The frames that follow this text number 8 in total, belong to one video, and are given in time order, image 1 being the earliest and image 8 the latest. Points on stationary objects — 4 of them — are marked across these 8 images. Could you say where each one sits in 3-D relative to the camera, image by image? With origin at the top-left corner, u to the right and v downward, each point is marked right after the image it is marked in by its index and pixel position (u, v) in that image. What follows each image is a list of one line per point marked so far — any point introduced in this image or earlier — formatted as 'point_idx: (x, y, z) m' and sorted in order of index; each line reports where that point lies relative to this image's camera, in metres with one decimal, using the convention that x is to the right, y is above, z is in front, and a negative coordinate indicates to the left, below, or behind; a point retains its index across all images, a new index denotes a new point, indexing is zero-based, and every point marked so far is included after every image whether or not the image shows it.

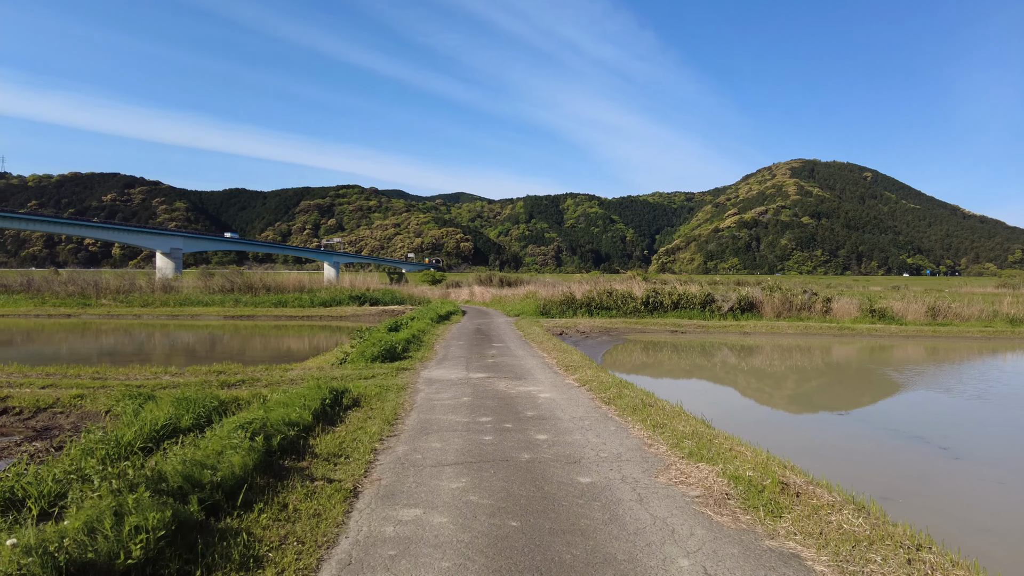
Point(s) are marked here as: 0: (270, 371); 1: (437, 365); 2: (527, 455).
0: (-4.9, -1.7, +12.4) m
1: (-1.8, -1.8, +14.4) m
2: (+0.2, -2.0, +7.1) m
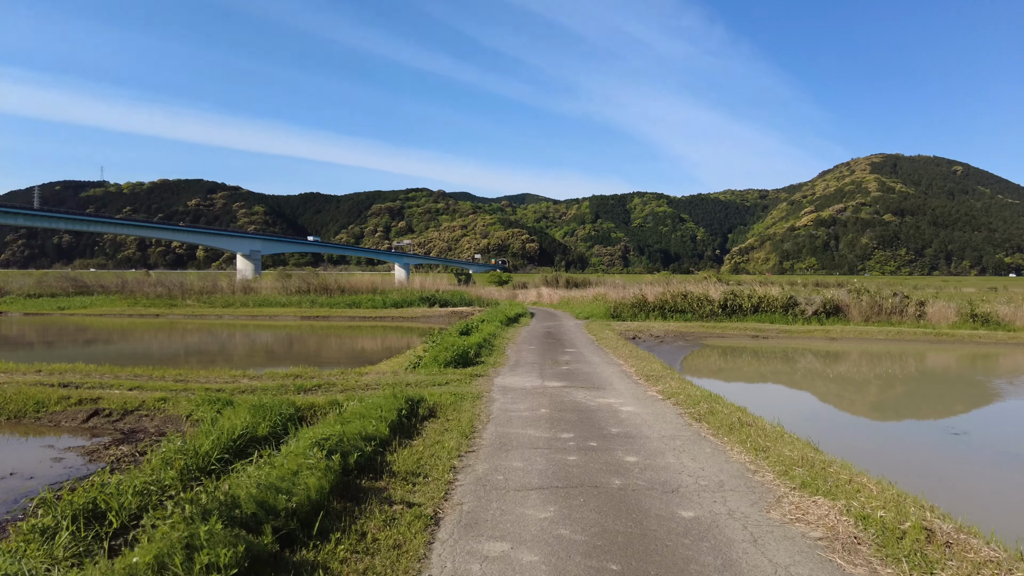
0: (-3.4, -1.8, +12.3) m
1: (0.0, -1.9, +13.9) m
2: (+1.1, -2.1, +6.5) m
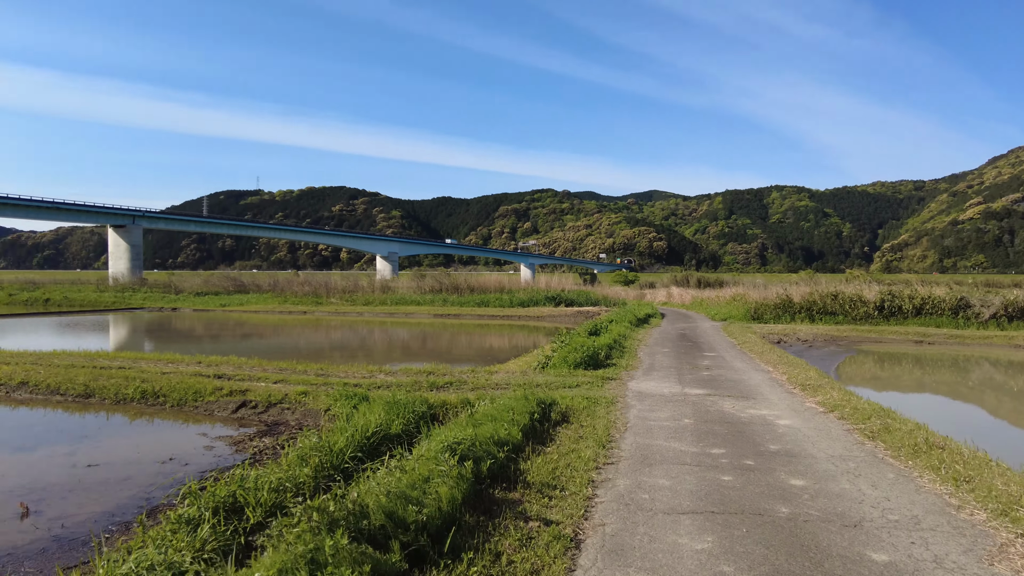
0: (-0.7, -1.7, +12.2) m
1: (+2.9, -1.9, +13.1) m
2: (+2.5, -2.0, +5.5) m
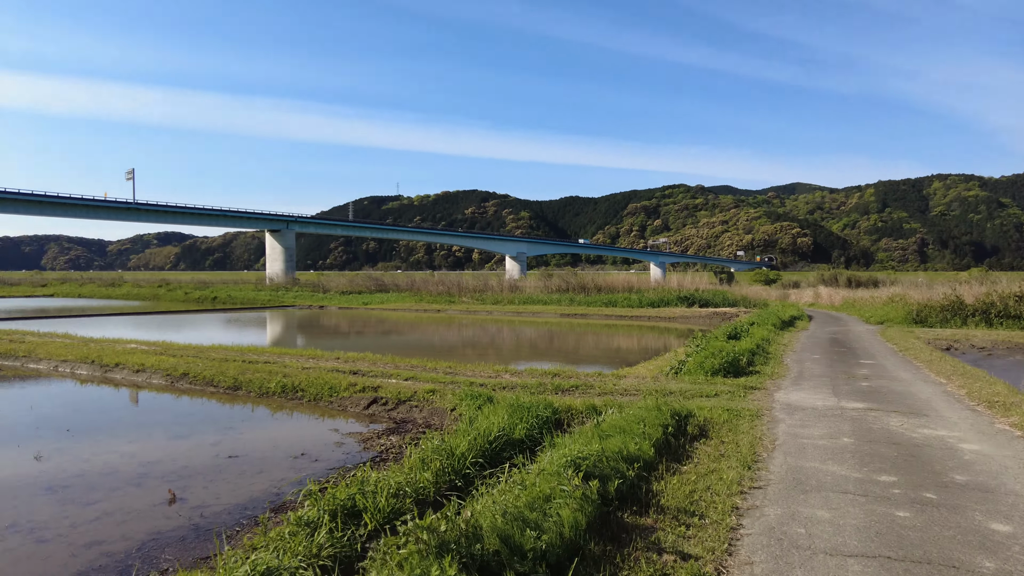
0: (+1.8, -1.7, +11.6) m
1: (+5.4, -1.9, +11.7) m
2: (+3.5, -2.0, +4.4) m
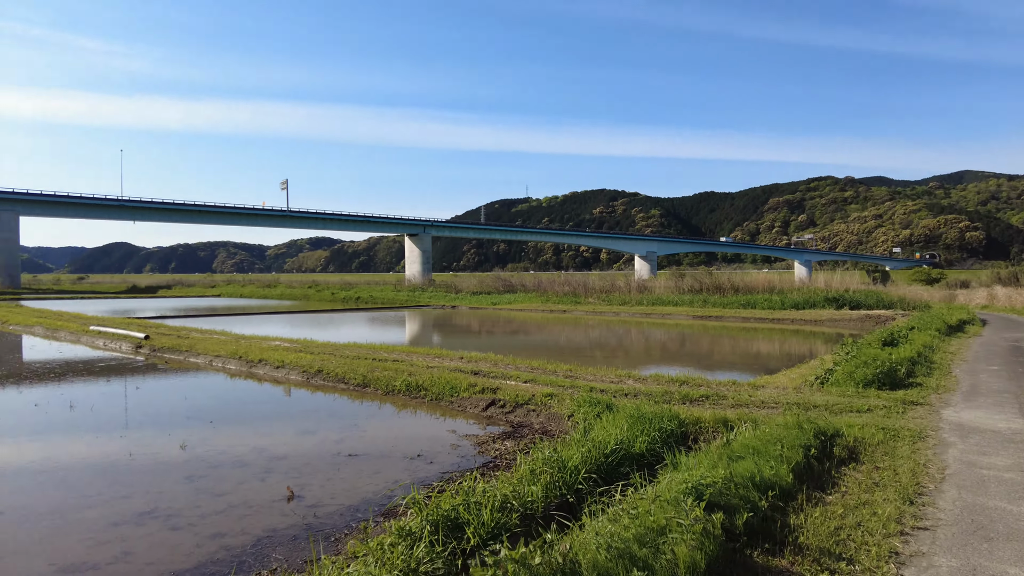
0: (+3.9, -1.7, +10.6) m
1: (+7.6, -1.9, +10.0) m
2: (+4.1, -2.0, +3.3) m
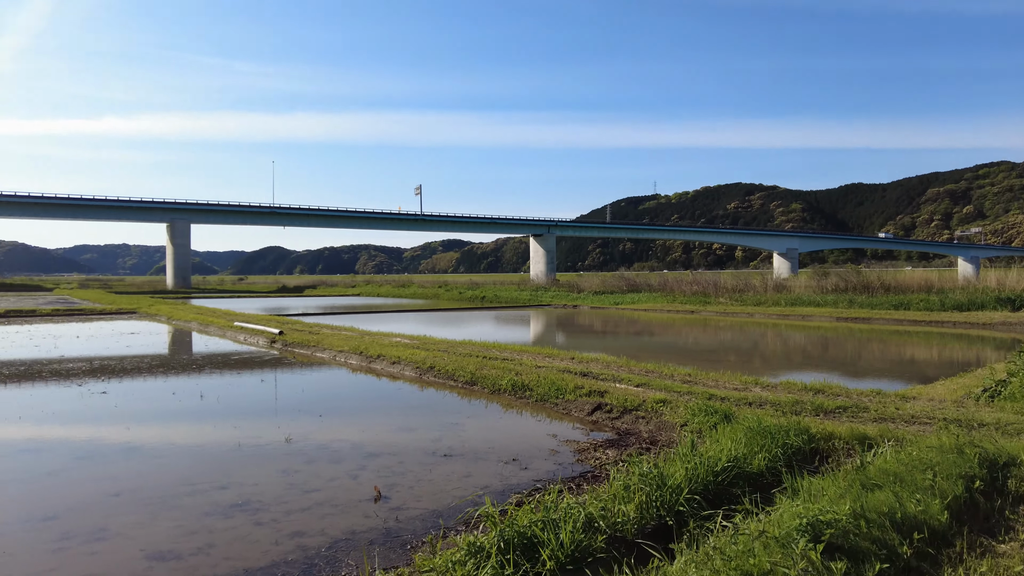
0: (+5.6, -1.7, +9.2) m
1: (+9.1, -1.8, +7.9) m
2: (+4.4, -2.0, +1.9) m
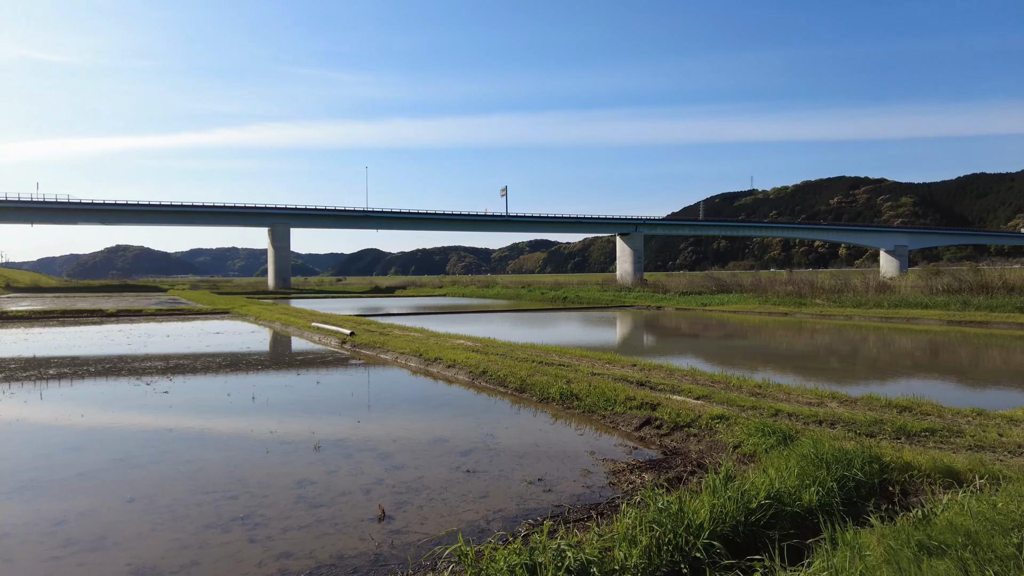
0: (+6.2, -1.7, +7.9) m
1: (+9.4, -1.9, +6.1) m
2: (+3.9, -2.0, +0.8) m
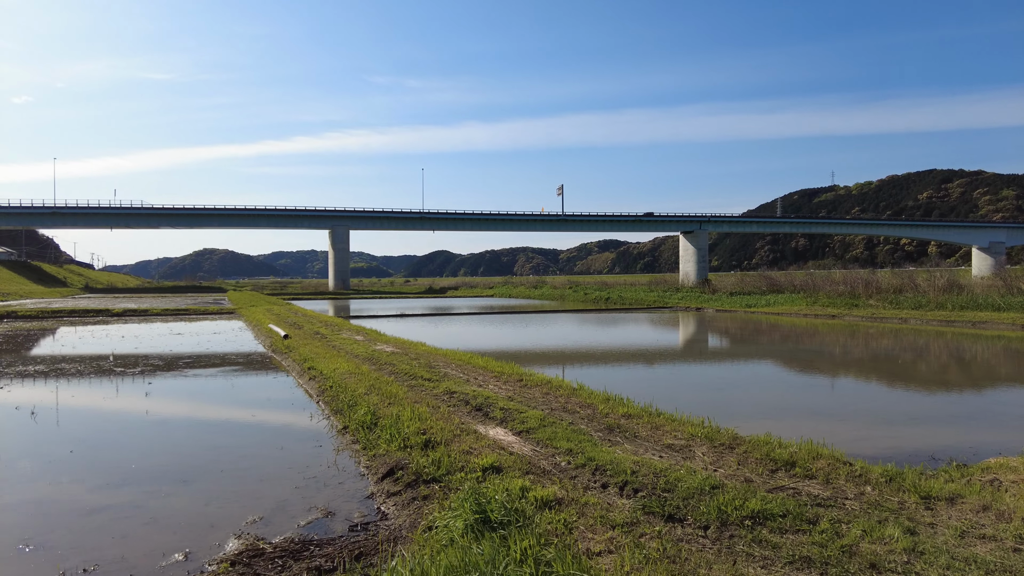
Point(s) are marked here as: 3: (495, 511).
0: (+3.1, -1.6, +4.9) m
1: (+6.1, -1.8, +2.7) m
2: (+0.1, -1.9, -1.9) m
3: (+0.1, -1.6, +4.4) m
